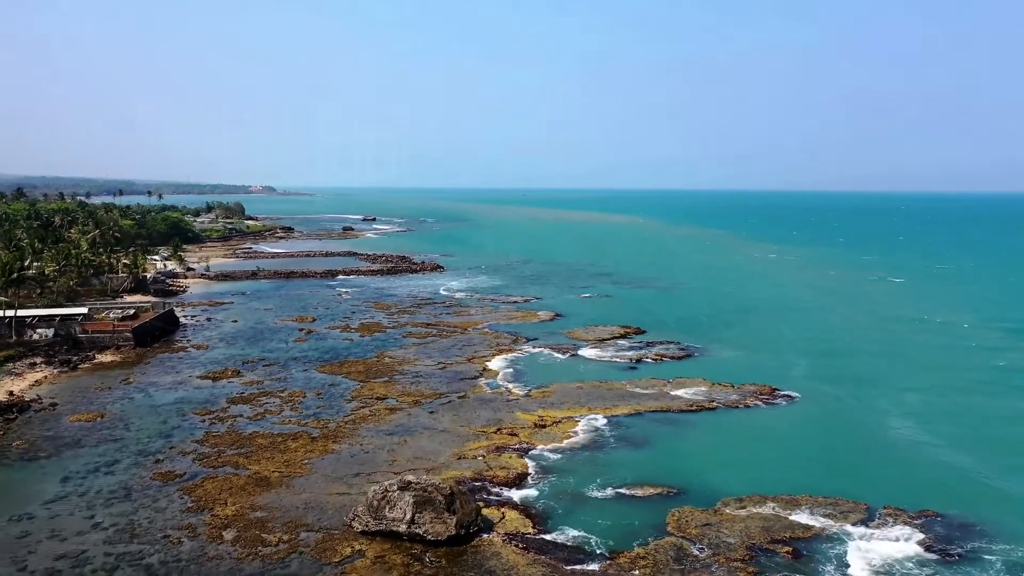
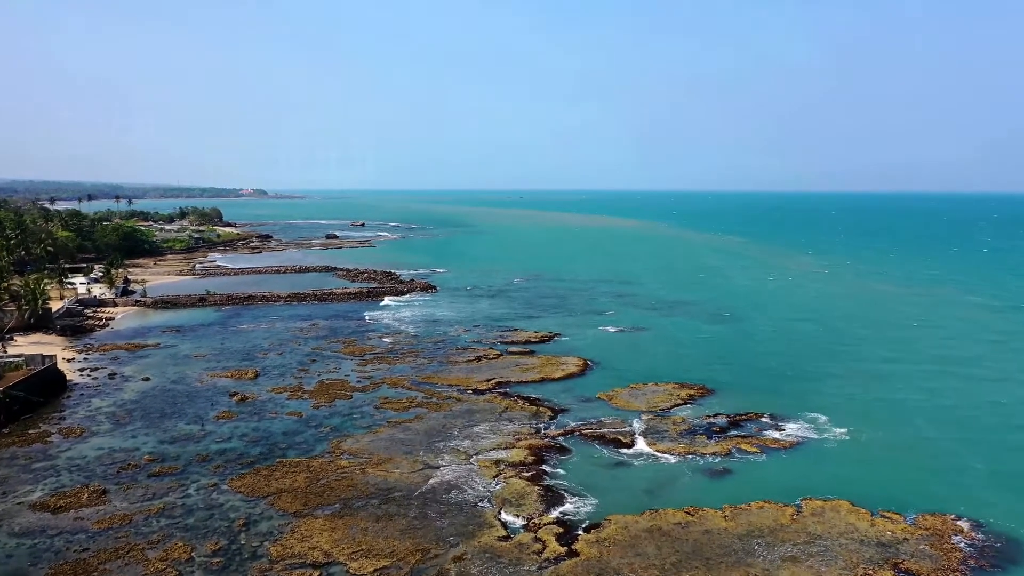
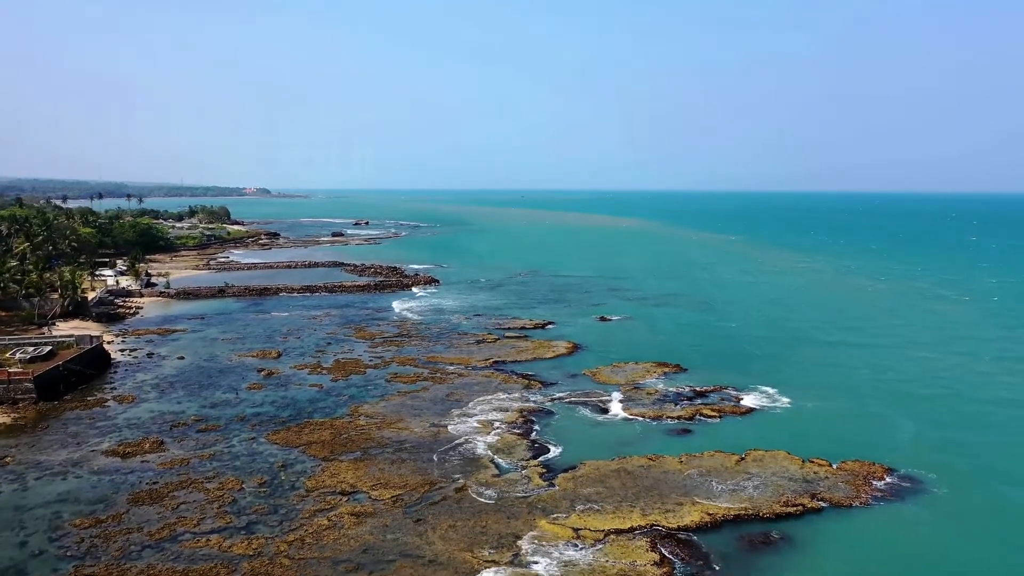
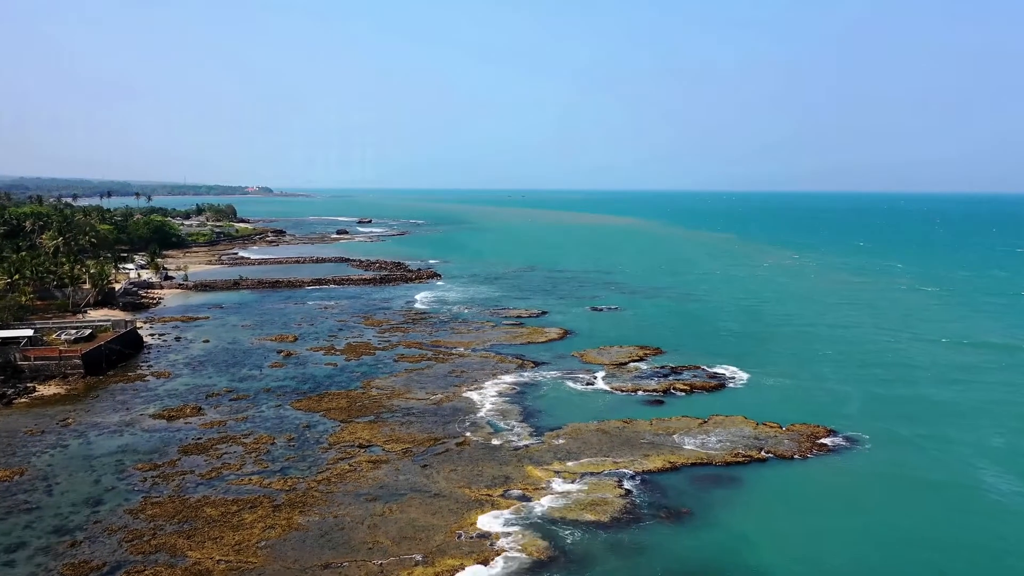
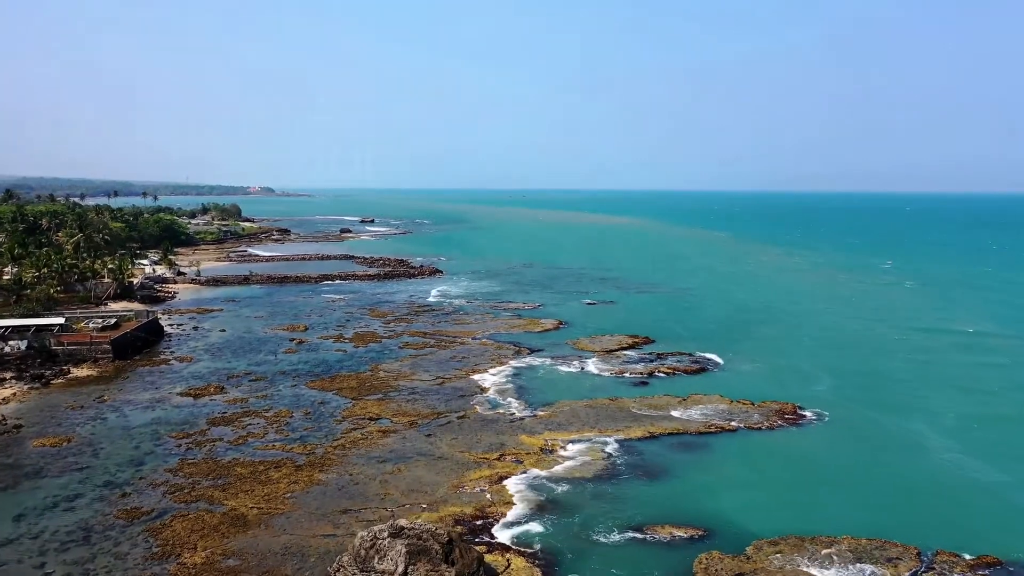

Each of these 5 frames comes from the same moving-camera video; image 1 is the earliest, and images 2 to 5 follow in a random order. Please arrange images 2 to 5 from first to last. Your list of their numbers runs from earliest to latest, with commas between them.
5, 4, 3, 2
